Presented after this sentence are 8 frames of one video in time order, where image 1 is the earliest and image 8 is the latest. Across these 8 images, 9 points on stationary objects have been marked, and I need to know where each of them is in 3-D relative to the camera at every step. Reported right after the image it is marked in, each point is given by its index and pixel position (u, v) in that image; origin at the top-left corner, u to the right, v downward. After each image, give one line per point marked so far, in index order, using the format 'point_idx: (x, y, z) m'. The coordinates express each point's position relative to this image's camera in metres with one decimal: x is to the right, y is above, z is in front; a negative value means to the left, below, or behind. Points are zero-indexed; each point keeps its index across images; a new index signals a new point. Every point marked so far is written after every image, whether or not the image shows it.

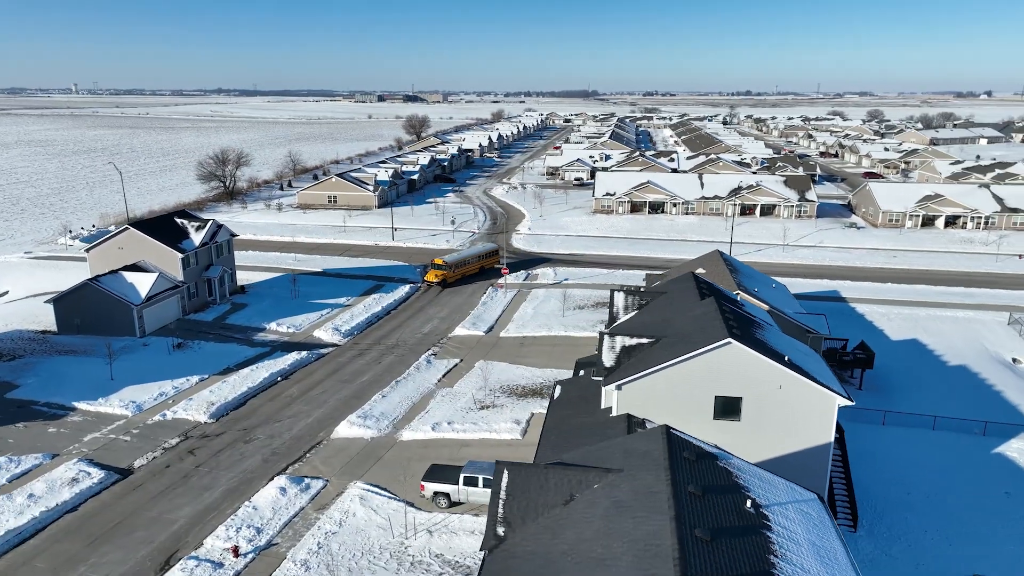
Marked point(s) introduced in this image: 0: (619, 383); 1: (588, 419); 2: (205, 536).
0: (+3.0, -2.5, +18.7) m
1: (+2.2, -3.6, +19.4) m
2: (-8.1, -6.6, +19.0) m
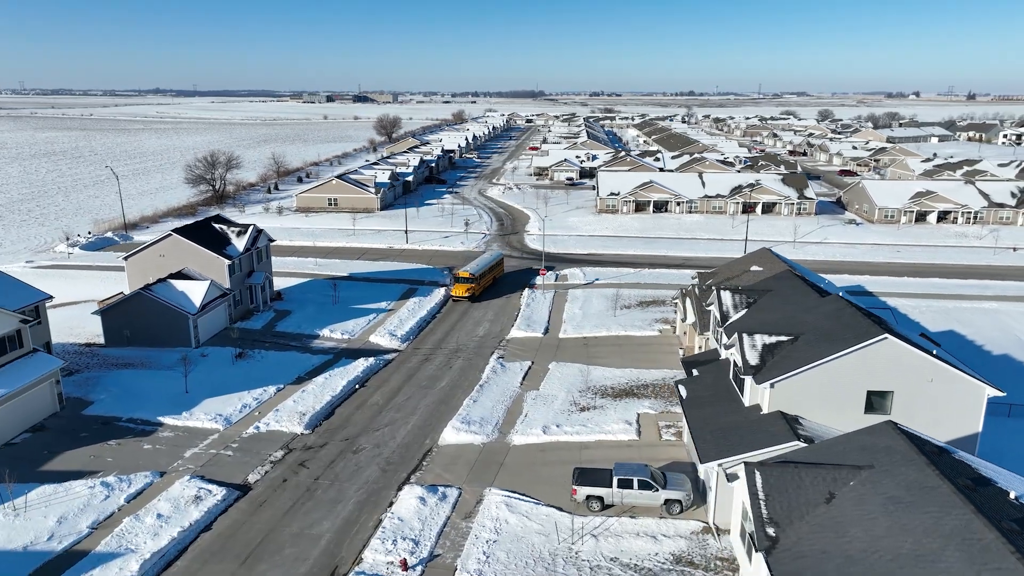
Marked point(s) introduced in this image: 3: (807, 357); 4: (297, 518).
0: (+7.1, -2.5, +19.0) m
1: (+6.3, -3.6, +19.6) m
2: (-3.9, -6.8, +18.5) m
3: (+8.2, -1.8, +19.3) m
4: (-6.0, -6.4, +19.9) m
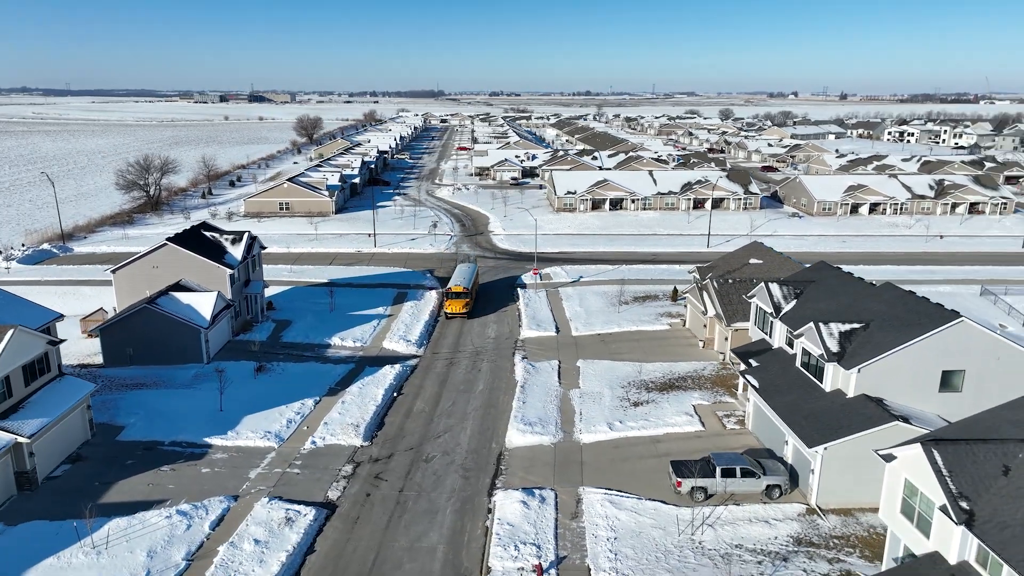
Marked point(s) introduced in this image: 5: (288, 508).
0: (+9.9, -2.2, +20.1) m
1: (+9.1, -3.4, +20.6) m
2: (-0.7, -6.9, +18.2) m
3: (+10.9, -1.5, +20.5) m
4: (-3.0, -6.6, +19.3) m
5: (-6.2, -6.2, +20.0) m
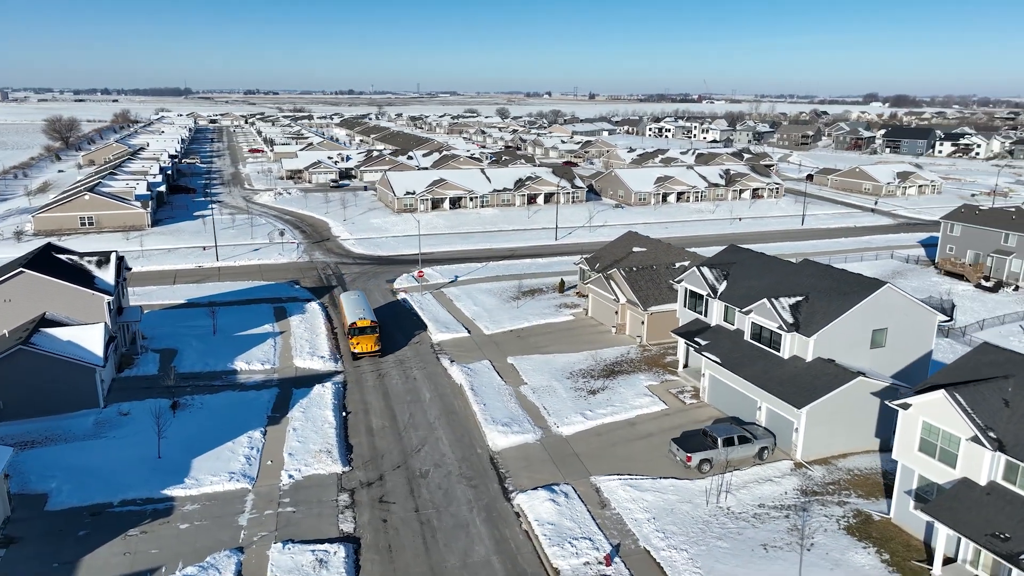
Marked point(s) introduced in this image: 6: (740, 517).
0: (+9.9, -1.4, +23.1) m
1: (+9.1, -2.7, +23.3) m
2: (+0.7, -6.9, +18.0) m
3: (+10.7, -0.7, +23.7) m
4: (-1.8, -6.8, +18.5) m
5: (-5.0, -6.7, +18.1) m
6: (+6.2, -6.2, +19.3) m
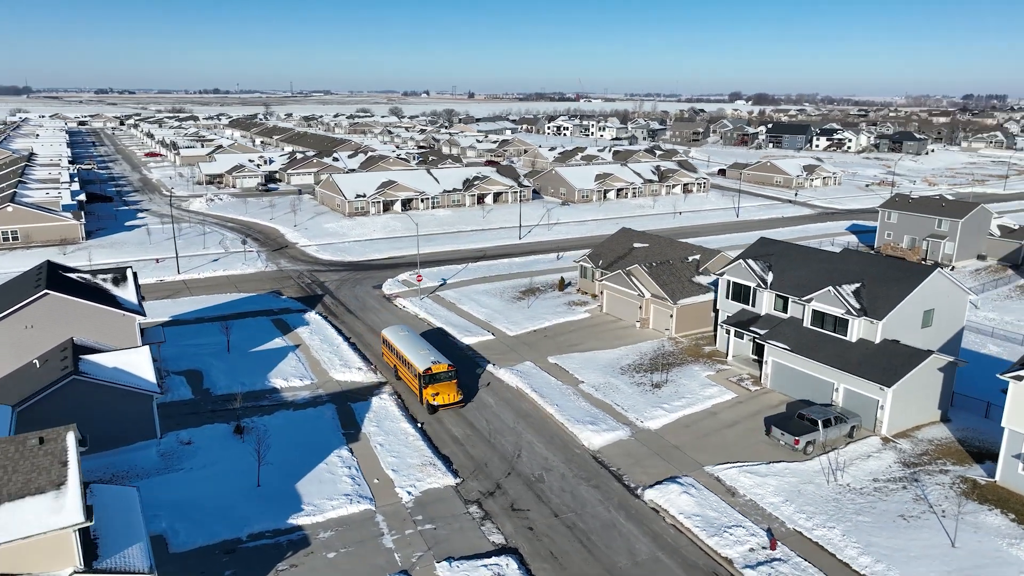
0: (+13.1, -1.0, +24.8) m
1: (+12.2, -2.3, +24.9) m
2: (+5.0, -6.8, +18.4) m
3: (+13.7, -0.2, +25.6) m
4: (+2.4, -6.9, +18.5) m
5: (-0.7, -6.9, +17.6) m
6: (+10.2, -5.9, +20.6) m
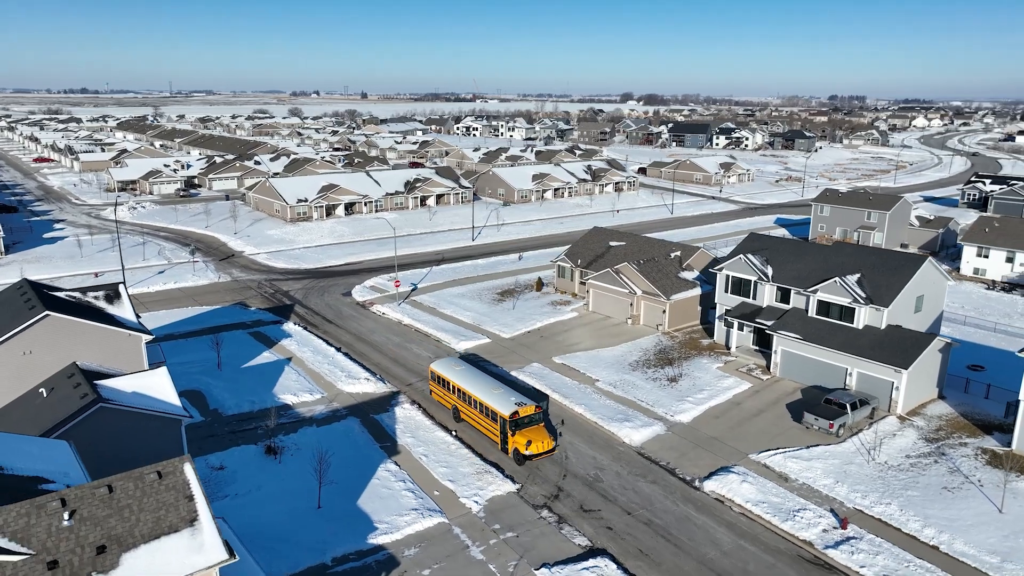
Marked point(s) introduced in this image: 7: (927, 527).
0: (+14.2, -0.6, +26.6) m
1: (+13.4, -1.9, +26.6) m
2: (+7.3, -6.7, +19.2) m
3: (+14.6, +0.2, +27.5) m
4: (+4.7, -6.8, +18.9) m
5: (+1.8, -7.0, +17.6) m
6: (+12.1, -5.6, +22.0) m
7: (+11.1, -6.4, +19.1) m
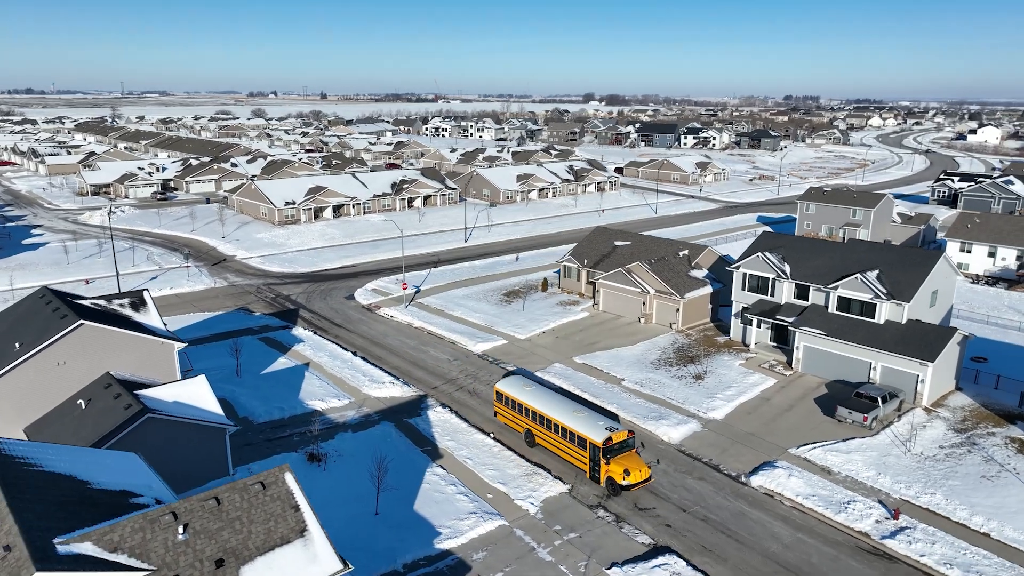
0: (+15.4, -0.4, +27.4) m
1: (+14.6, -1.7, +27.3) m
2: (+9.0, -6.6, +19.6) m
3: (+15.8, +0.4, +28.3) m
4: (+6.4, -6.8, +19.1) m
5: (+3.5, -7.0, +17.7) m
6: (+13.6, -5.4, +22.7) m
7: (+12.8, -6.3, +19.7) m
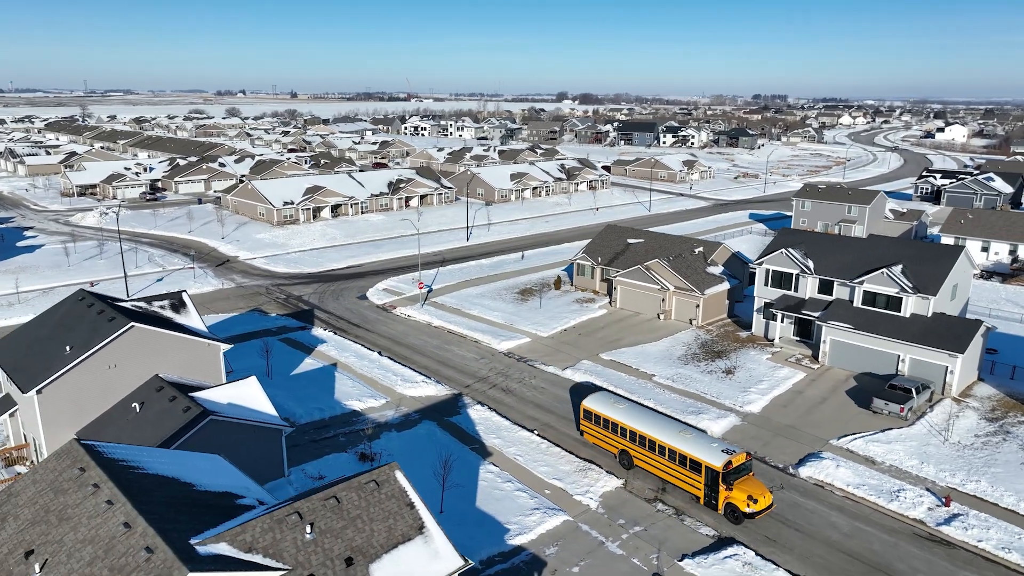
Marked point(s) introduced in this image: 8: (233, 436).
0: (+16.8, -0.2, +28.1) m
1: (+16.0, -1.5, +28.0) m
2: (+10.7, -6.5, +20.1) m
3: (+17.1, +0.7, +29.0) m
4: (+8.2, -6.6, +19.5) m
5: (+5.4, -6.8, +18.0) m
6: (+15.2, -5.2, +23.4) m
7: (+14.5, -6.1, +20.4) m
8: (-7.8, -4.1, +19.7) m
